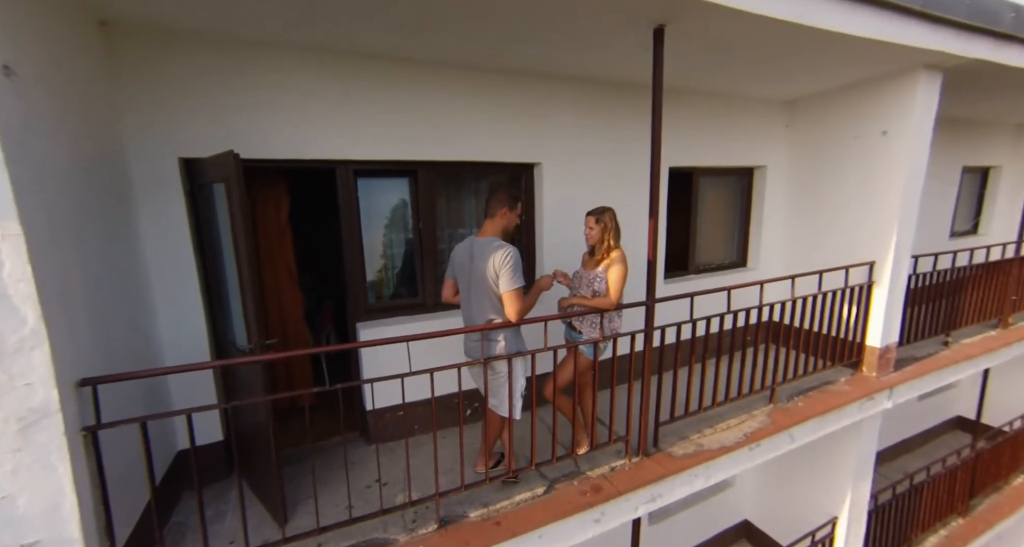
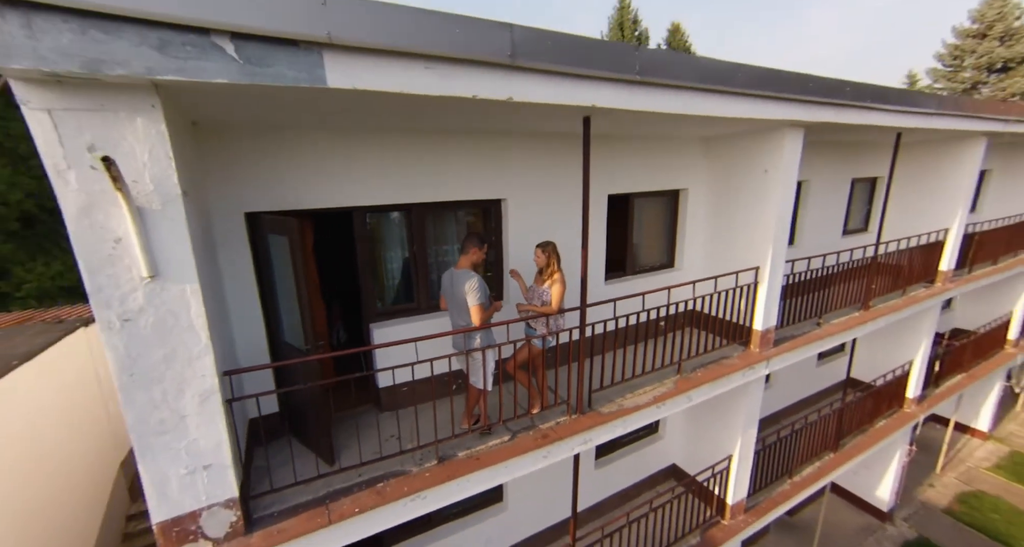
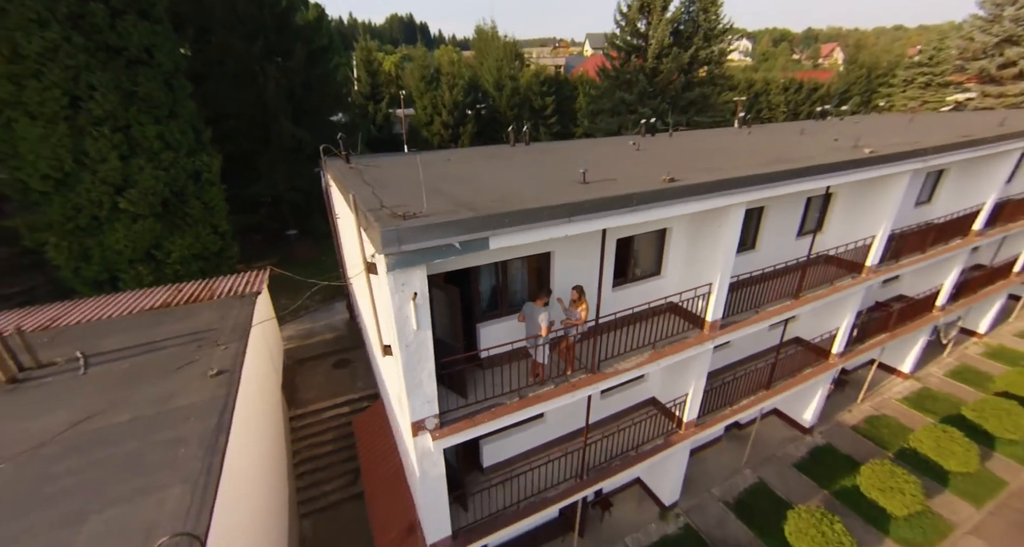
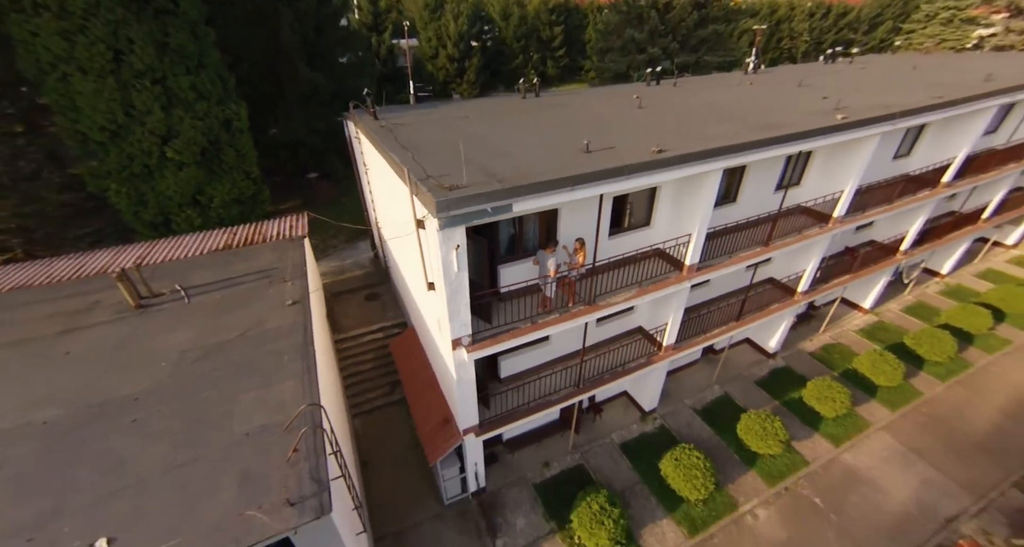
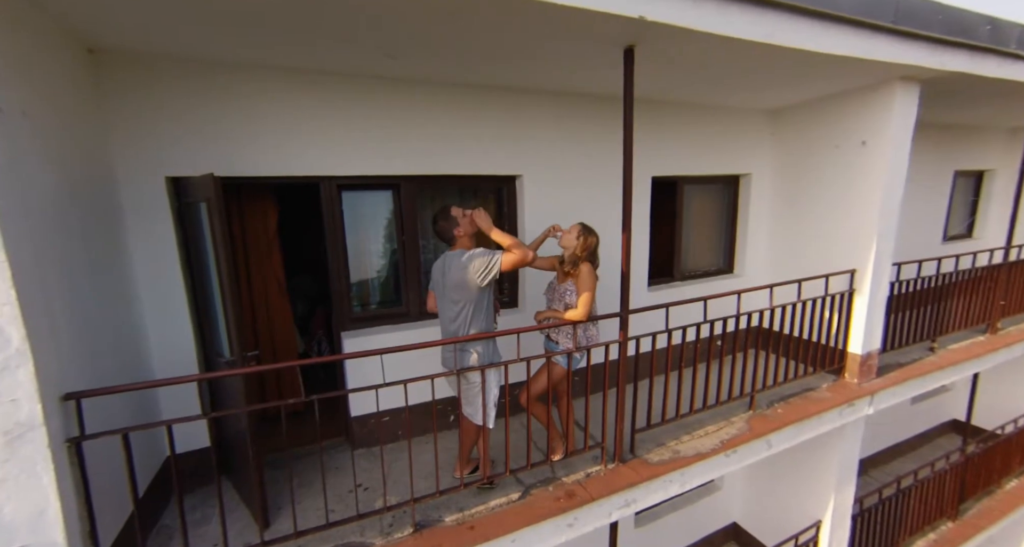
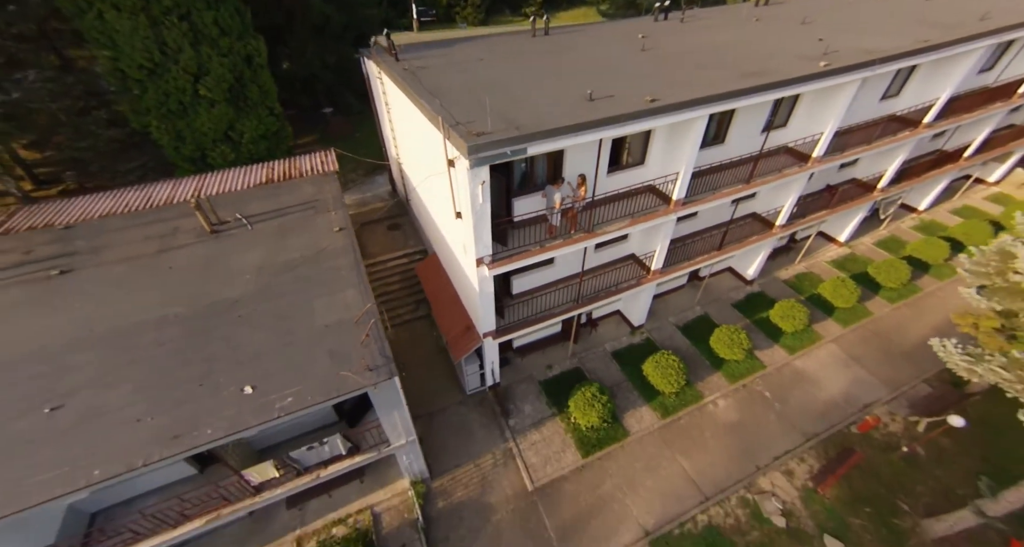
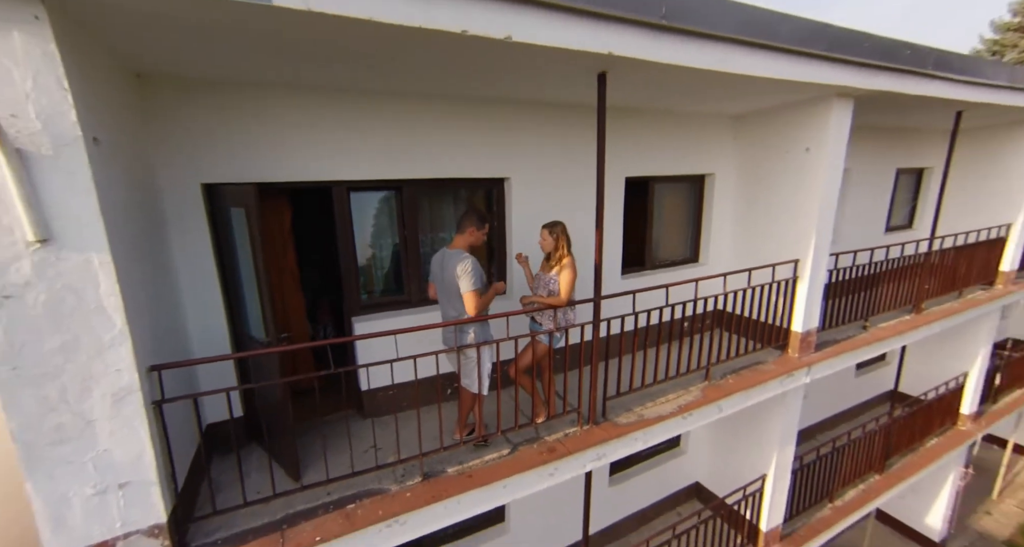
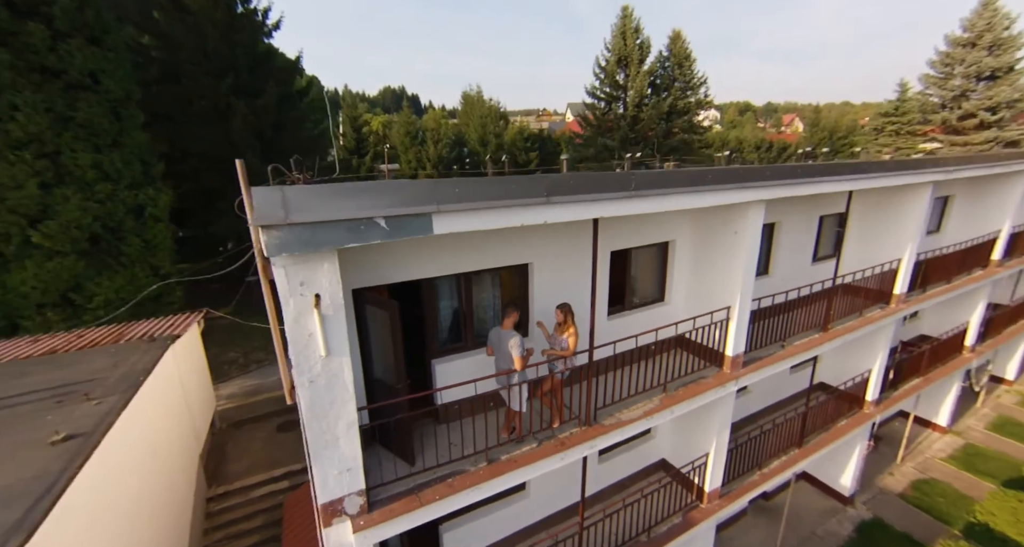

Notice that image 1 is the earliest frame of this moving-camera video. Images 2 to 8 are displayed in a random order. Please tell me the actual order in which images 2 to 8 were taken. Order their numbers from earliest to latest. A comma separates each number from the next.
5, 7, 2, 8, 3, 4, 6
